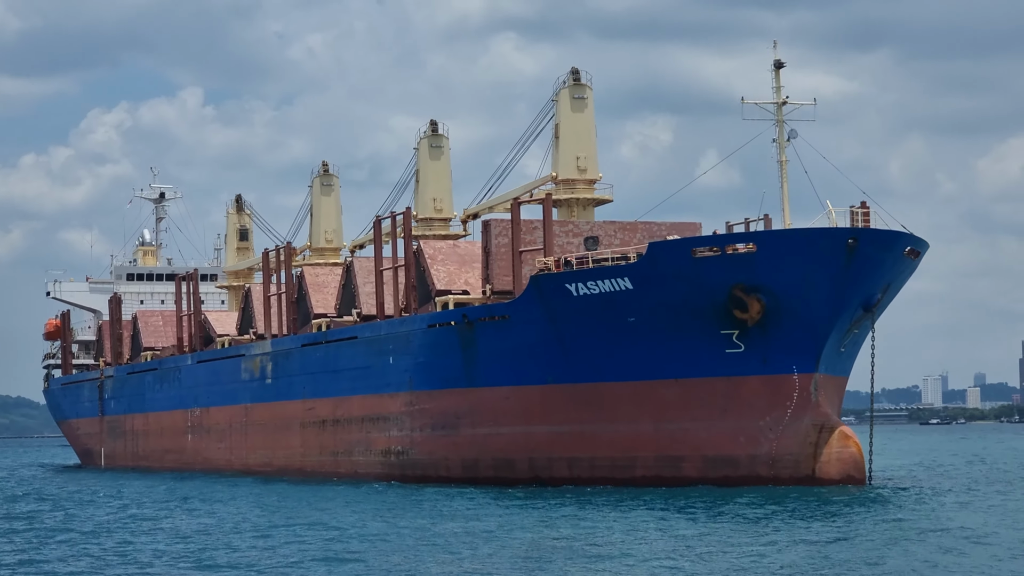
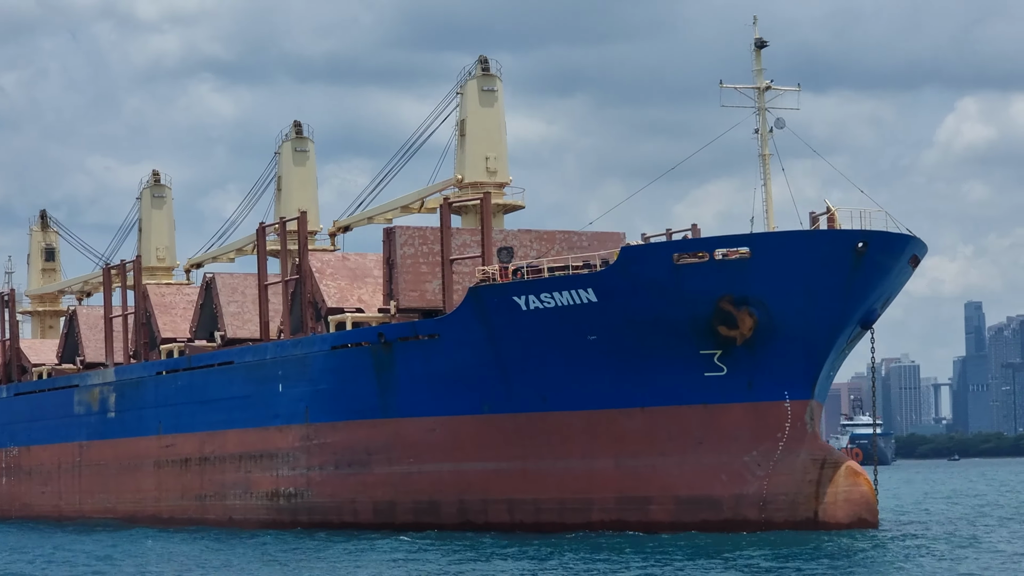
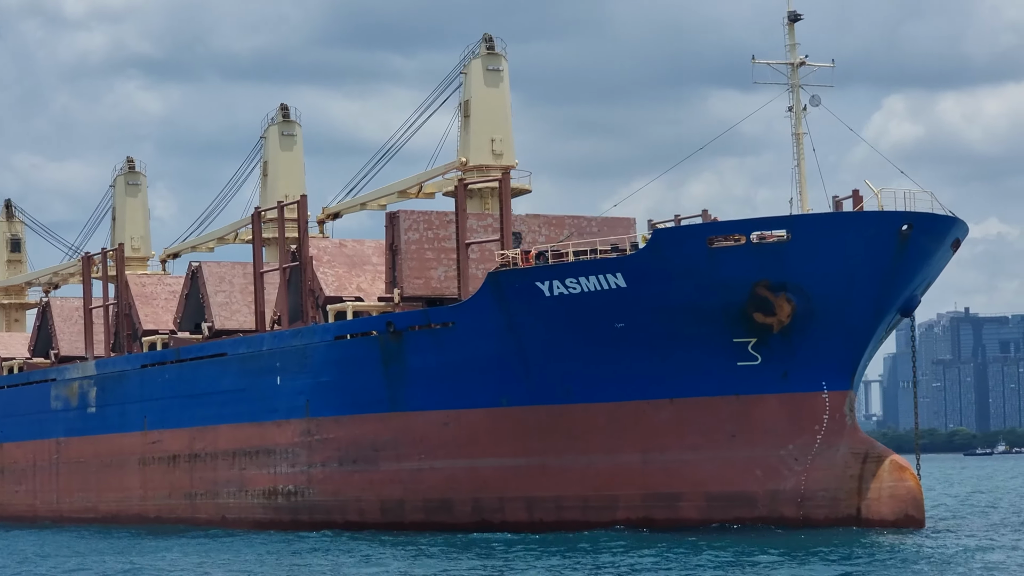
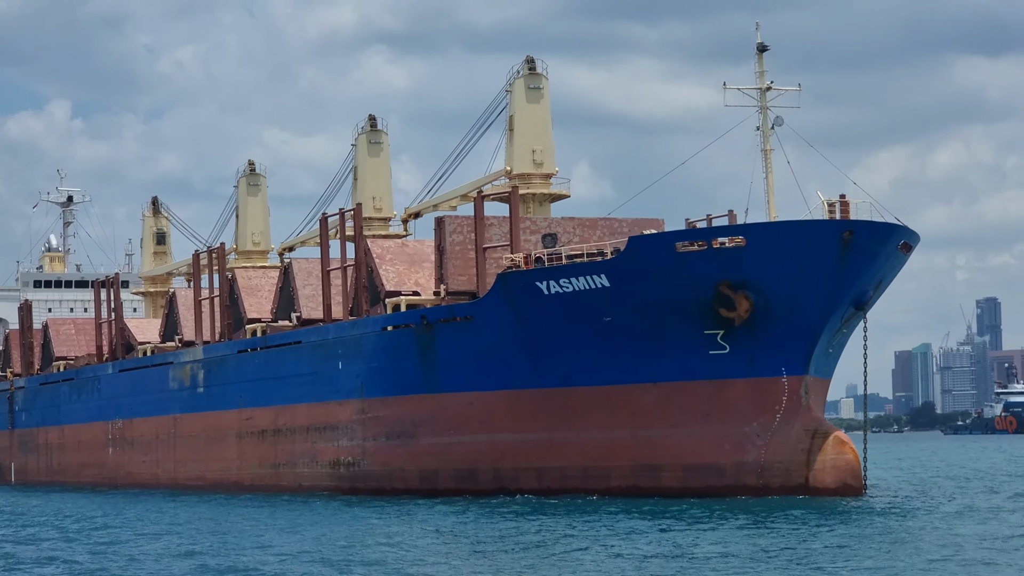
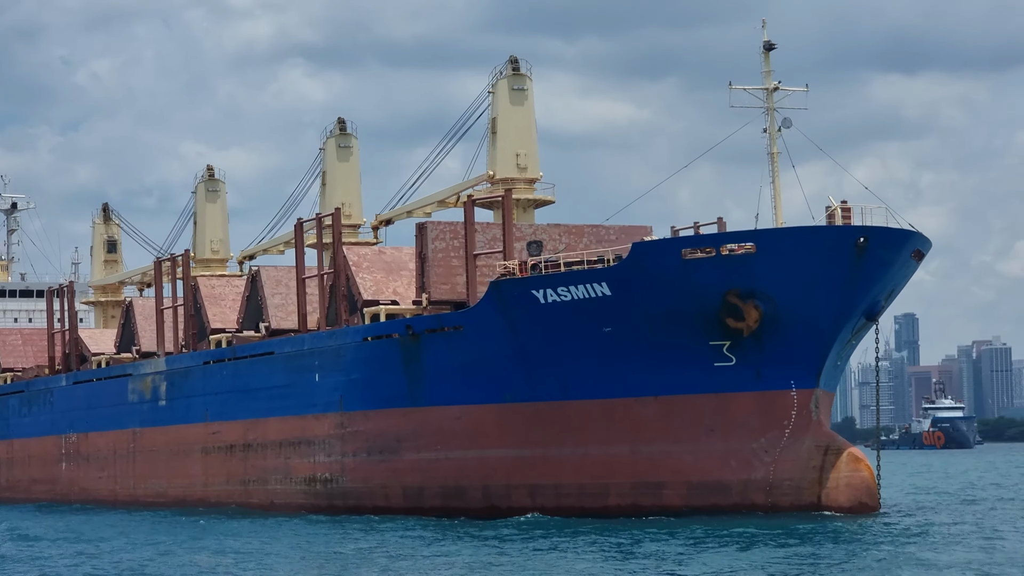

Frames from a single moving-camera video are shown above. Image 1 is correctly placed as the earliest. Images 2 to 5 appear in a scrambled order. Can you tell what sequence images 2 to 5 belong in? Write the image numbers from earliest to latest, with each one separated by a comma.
4, 5, 2, 3
